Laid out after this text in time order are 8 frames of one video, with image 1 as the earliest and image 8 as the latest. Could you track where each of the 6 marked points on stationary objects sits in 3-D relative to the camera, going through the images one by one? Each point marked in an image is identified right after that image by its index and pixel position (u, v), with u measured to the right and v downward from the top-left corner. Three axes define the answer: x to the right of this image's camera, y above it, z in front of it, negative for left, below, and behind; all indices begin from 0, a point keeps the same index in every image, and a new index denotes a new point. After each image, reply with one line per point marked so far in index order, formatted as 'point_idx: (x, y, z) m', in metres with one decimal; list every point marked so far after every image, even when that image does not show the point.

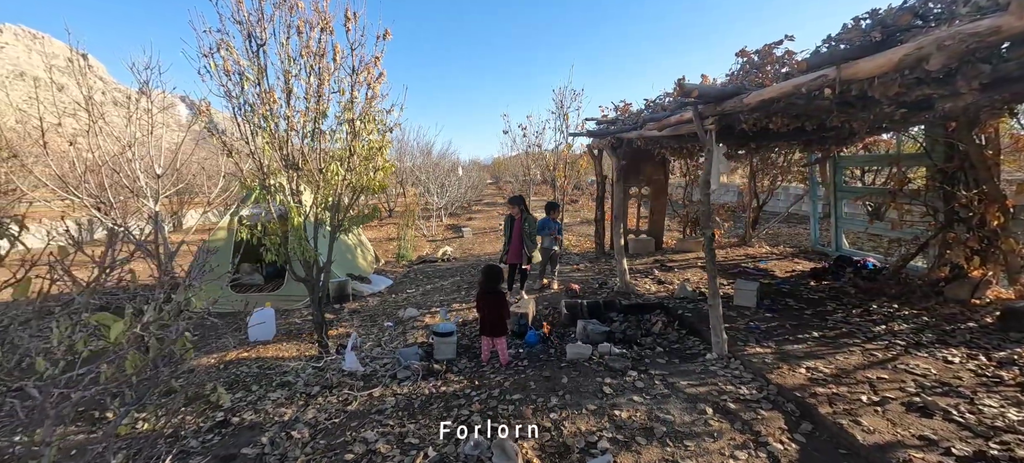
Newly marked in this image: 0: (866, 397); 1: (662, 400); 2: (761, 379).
0: (+2.2, -1.0, +2.7) m
1: (+1.0, -1.1, +2.9) m
2: (+1.8, -1.0, +3.0) m
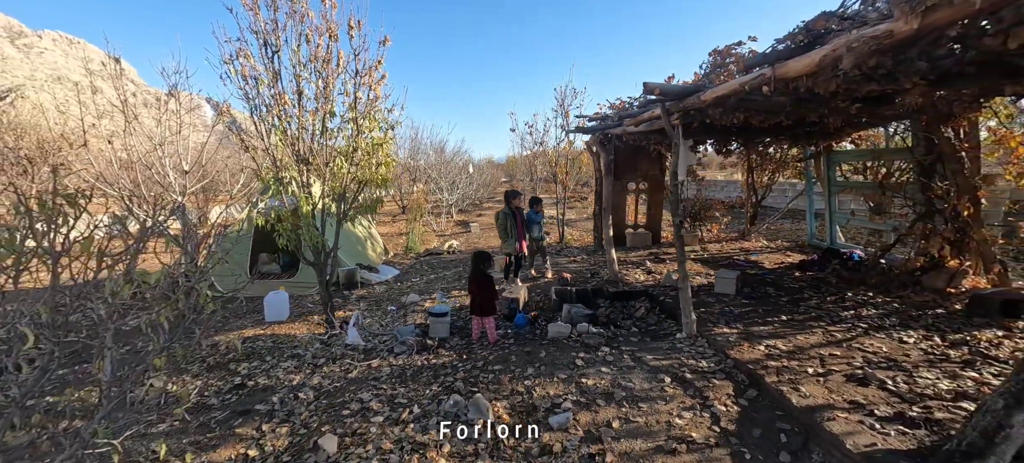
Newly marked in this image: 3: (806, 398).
0: (+2.0, -0.9, +2.9) m
1: (+0.9, -1.0, +3.2) m
2: (+1.6, -0.9, +3.3) m
3: (+1.8, -1.0, +2.6) m
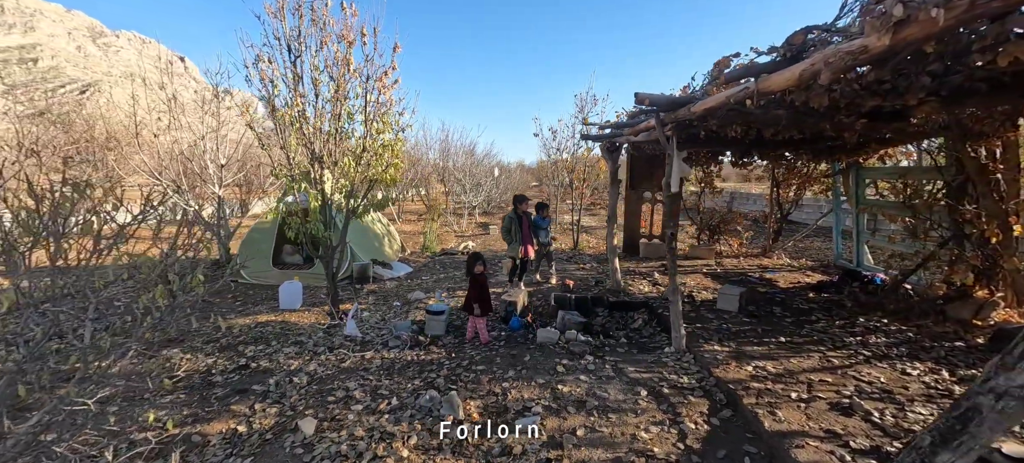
0: (+1.9, -1.1, +2.8) m
1: (+0.7, -1.1, +3.2) m
2: (+1.4, -1.1, +3.2) m
3: (+1.6, -1.1, +2.5) m
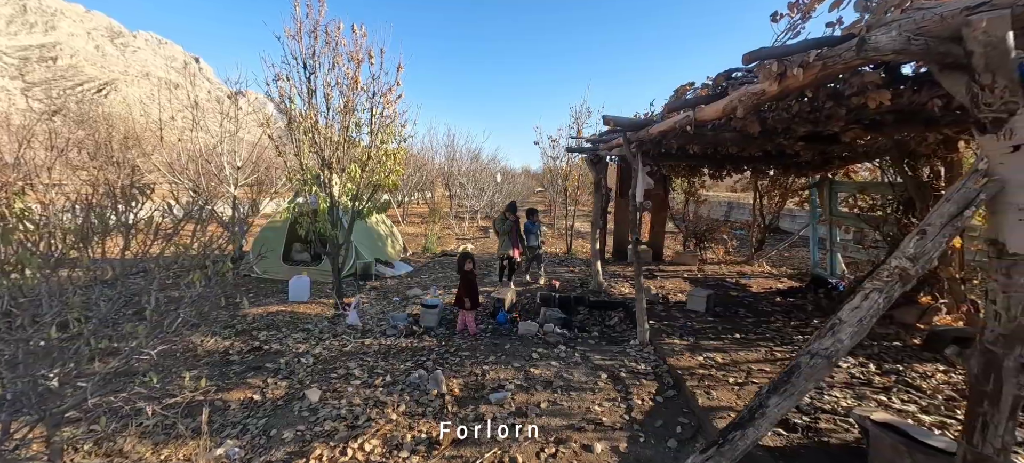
0: (+1.7, -1.1, +3.2) m
1: (+0.5, -1.1, +3.6) m
2: (+1.3, -1.1, +3.6) m
3: (+1.4, -1.2, +2.9) m
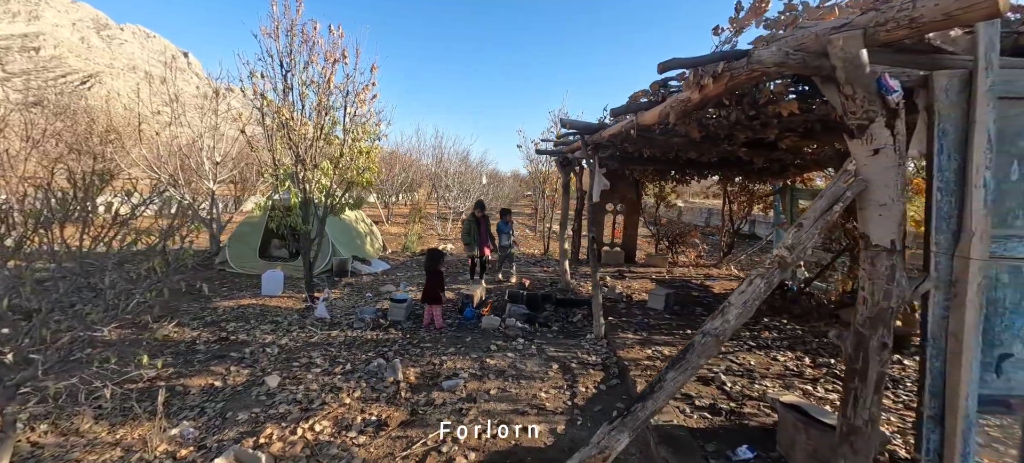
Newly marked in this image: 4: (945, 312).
0: (+1.3, -1.1, +3.4) m
1: (+0.1, -1.1, +3.8) m
2: (+0.9, -1.1, +3.8) m
3: (+1.0, -1.1, +3.1) m
4: (+1.6, -0.3, +1.6) m
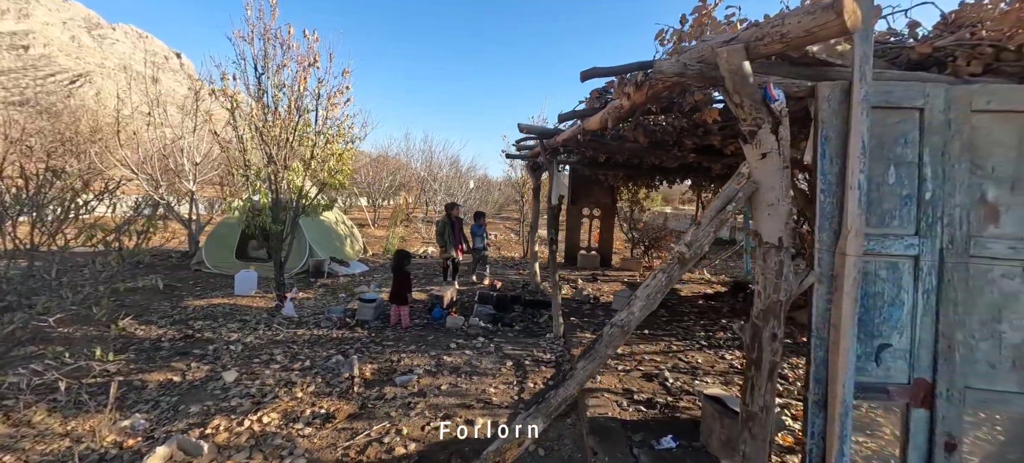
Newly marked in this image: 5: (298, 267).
0: (+0.9, -1.1, +3.5) m
1: (-0.3, -1.1, +3.9) m
2: (+0.5, -1.1, +3.9) m
3: (+0.6, -1.1, +3.2) m
4: (+1.3, -0.3, +1.7) m
5: (-4.0, -0.7, +7.9) m
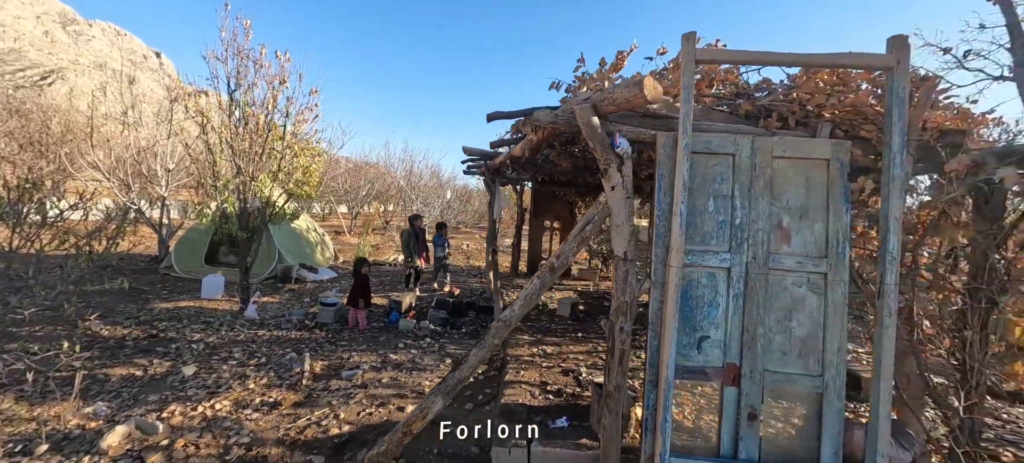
0: (+0.3, -1.2, +4.0) m
1: (-0.9, -1.2, +4.3) m
2: (-0.1, -1.2, +4.4) m
3: (0.0, -1.3, +3.7) m
4: (+0.8, -0.4, +2.2) m
5: (-4.7, -0.8, +8.2) m
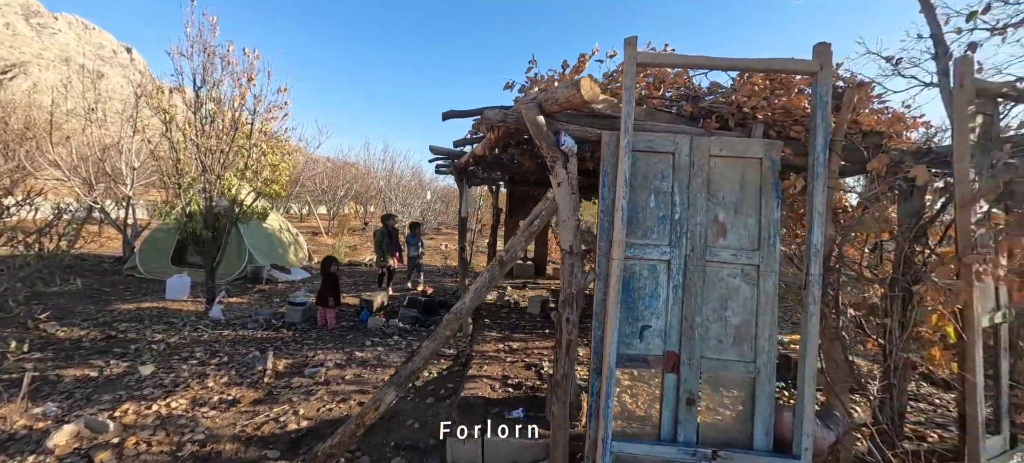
0: (0.0, -1.2, +4.1) m
1: (-1.2, -1.2, +4.3) m
2: (-0.5, -1.2, +4.4) m
3: (-0.3, -1.2, +3.7) m
4: (+0.5, -0.3, +2.3) m
5: (-5.2, -0.8, +8.0) m
